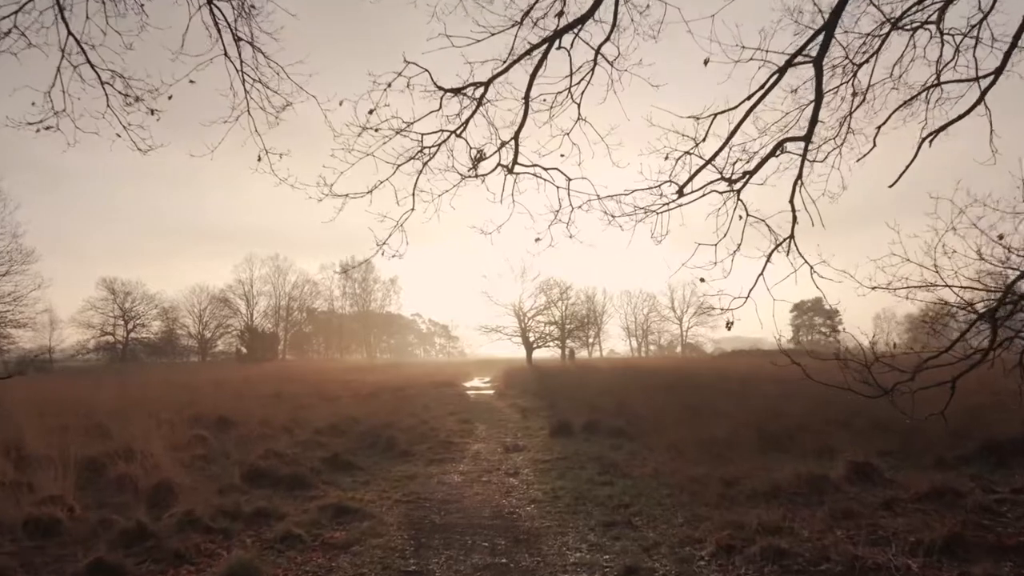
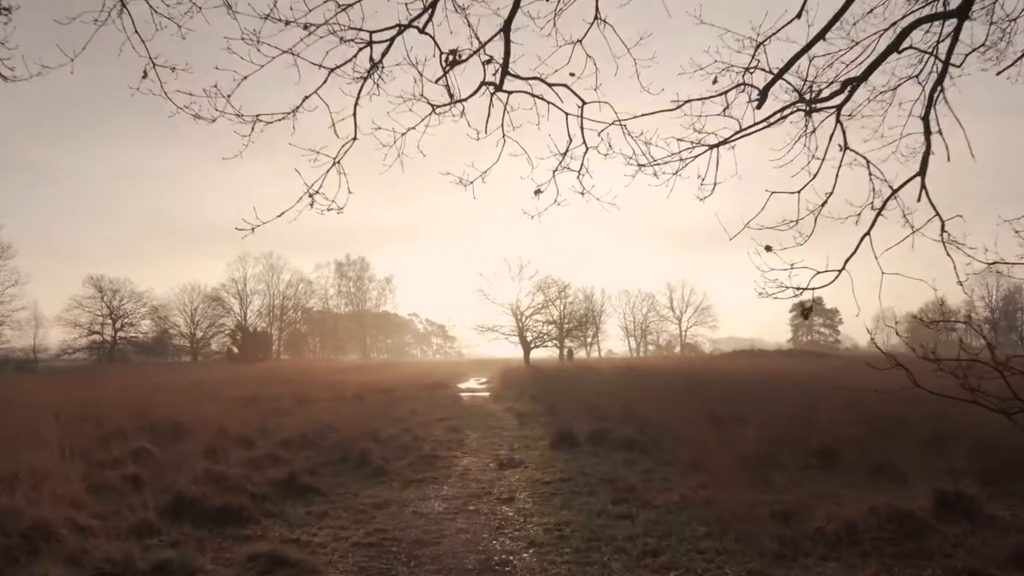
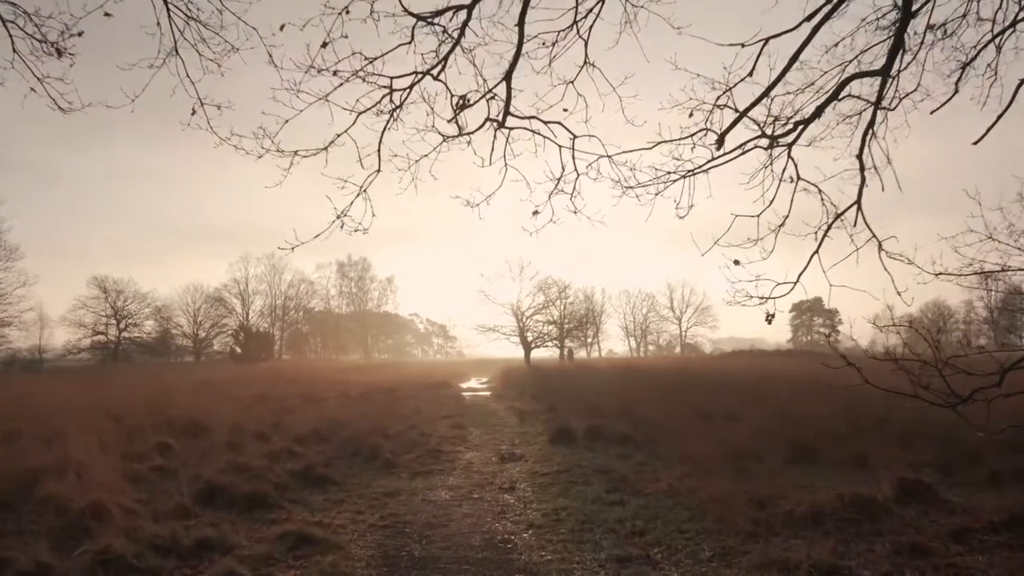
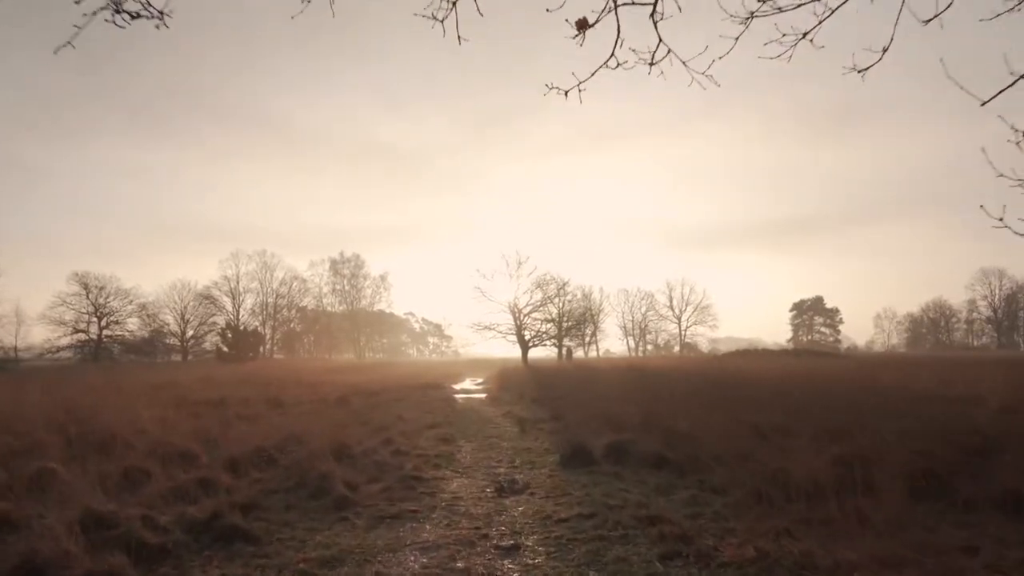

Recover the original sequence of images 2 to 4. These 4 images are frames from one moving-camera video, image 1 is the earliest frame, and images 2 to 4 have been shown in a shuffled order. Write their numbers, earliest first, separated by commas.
3, 2, 4
